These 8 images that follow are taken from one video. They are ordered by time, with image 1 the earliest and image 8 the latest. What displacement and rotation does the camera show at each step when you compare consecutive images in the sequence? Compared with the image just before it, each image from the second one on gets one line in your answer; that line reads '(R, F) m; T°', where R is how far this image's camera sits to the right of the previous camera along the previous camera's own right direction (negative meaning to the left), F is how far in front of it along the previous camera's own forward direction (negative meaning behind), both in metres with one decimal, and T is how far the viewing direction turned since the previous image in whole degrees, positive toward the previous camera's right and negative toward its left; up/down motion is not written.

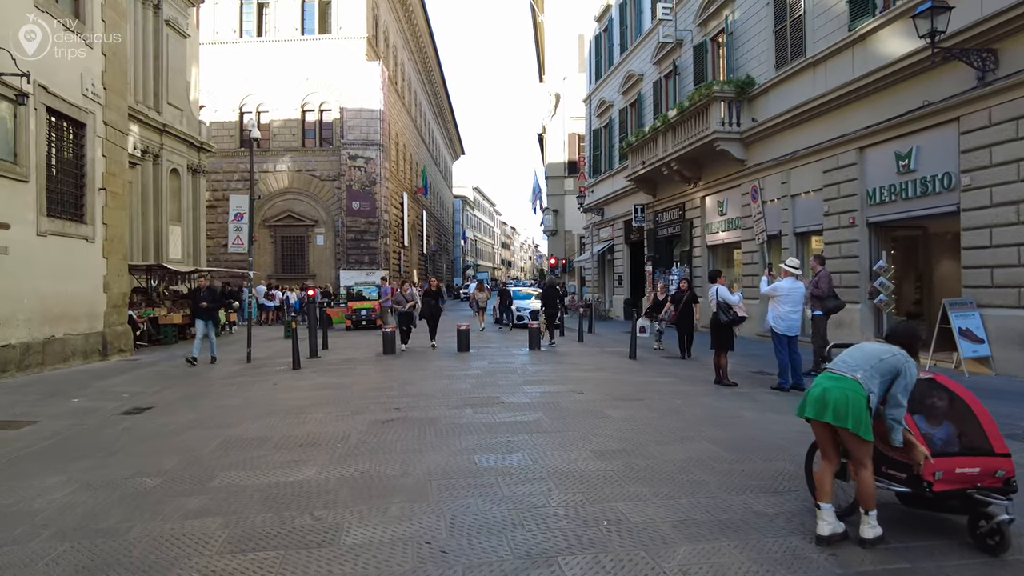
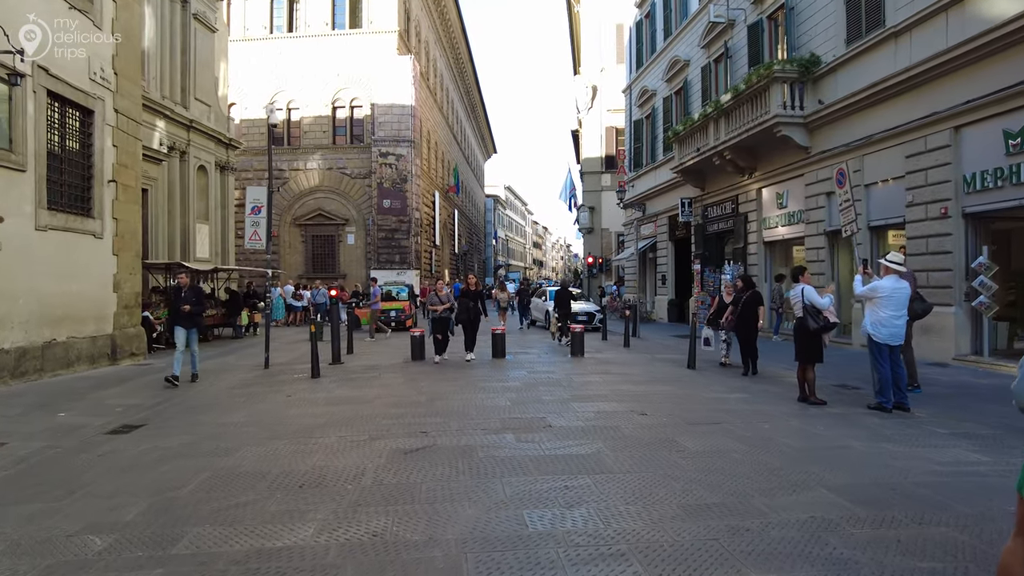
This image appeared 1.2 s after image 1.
(-0.2, +1.4) m; -3°
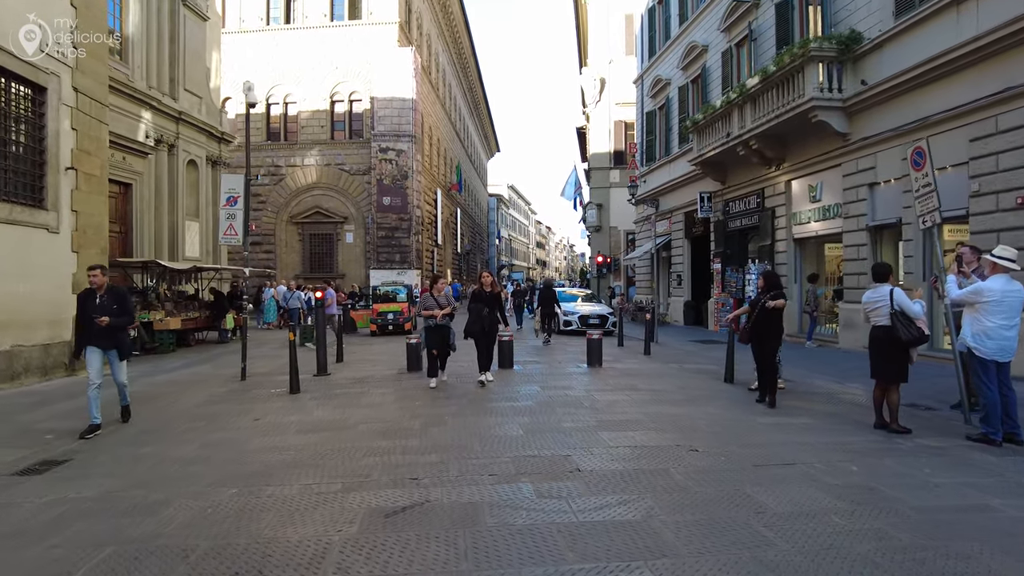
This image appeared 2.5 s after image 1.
(-0.1, +1.6) m; 0°
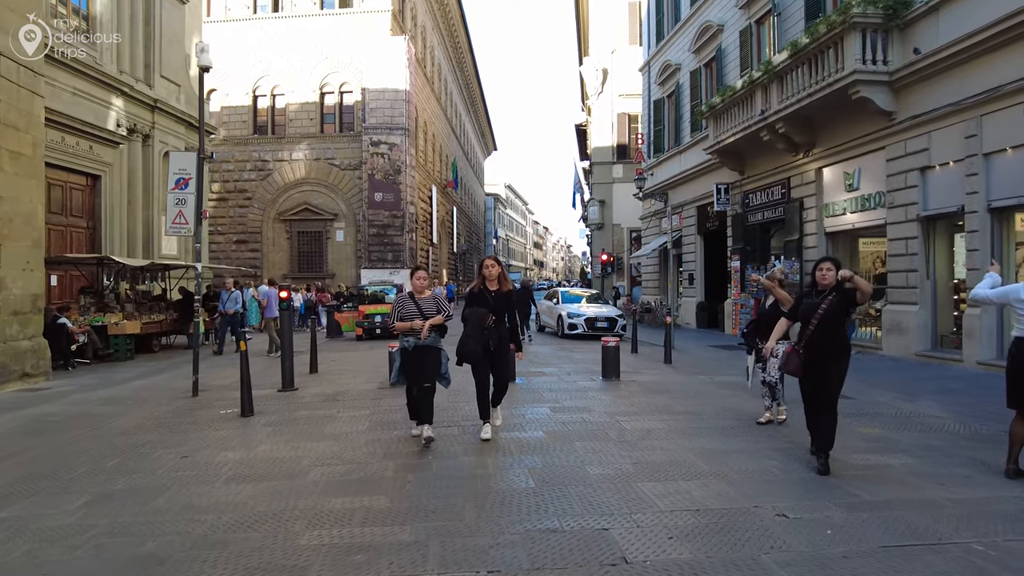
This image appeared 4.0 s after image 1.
(-0.1, +1.9) m; 0°
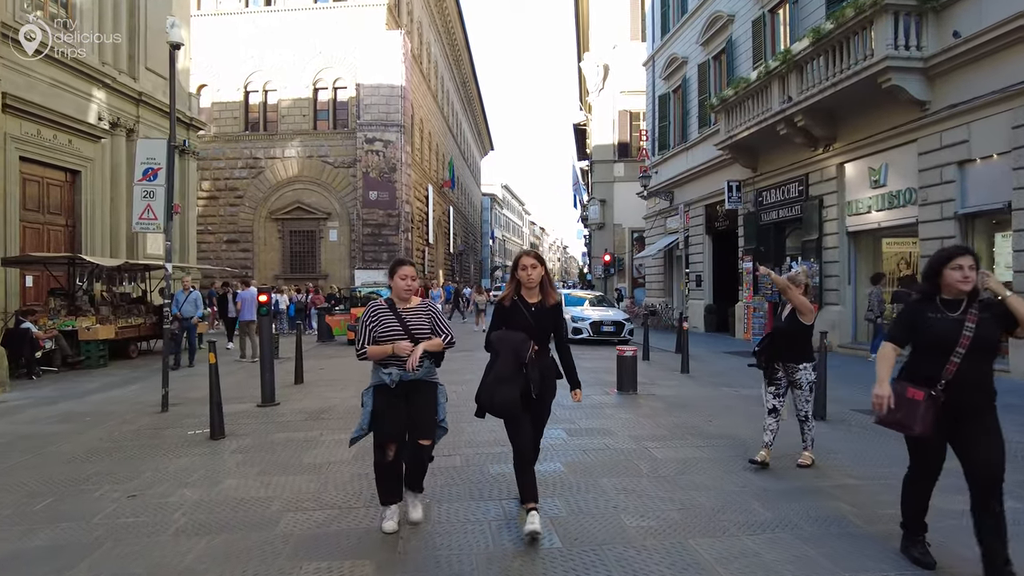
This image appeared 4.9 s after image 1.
(-0.1, +1.0) m; 0°
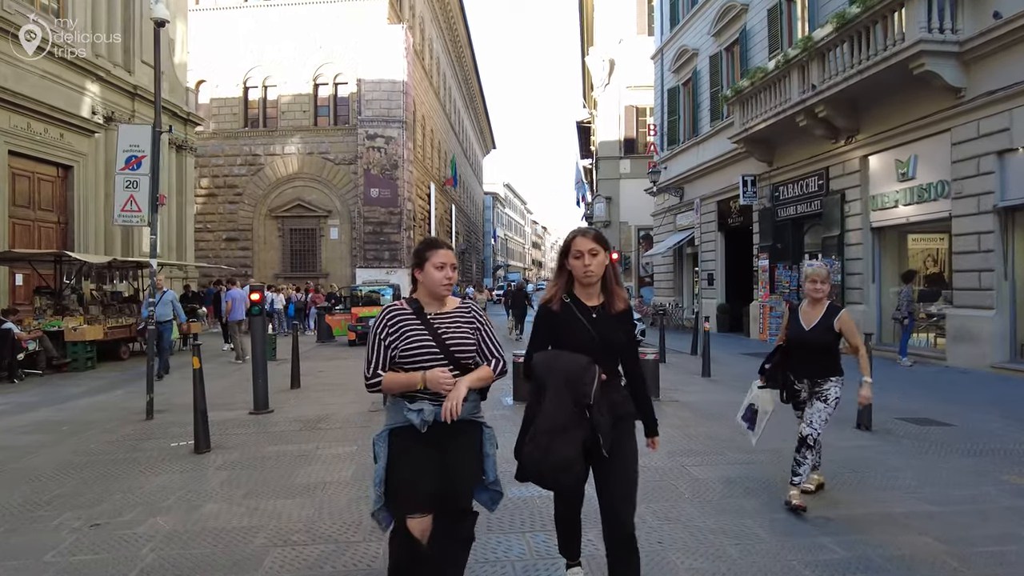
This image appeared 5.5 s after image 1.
(-0.1, +0.7) m; 0°
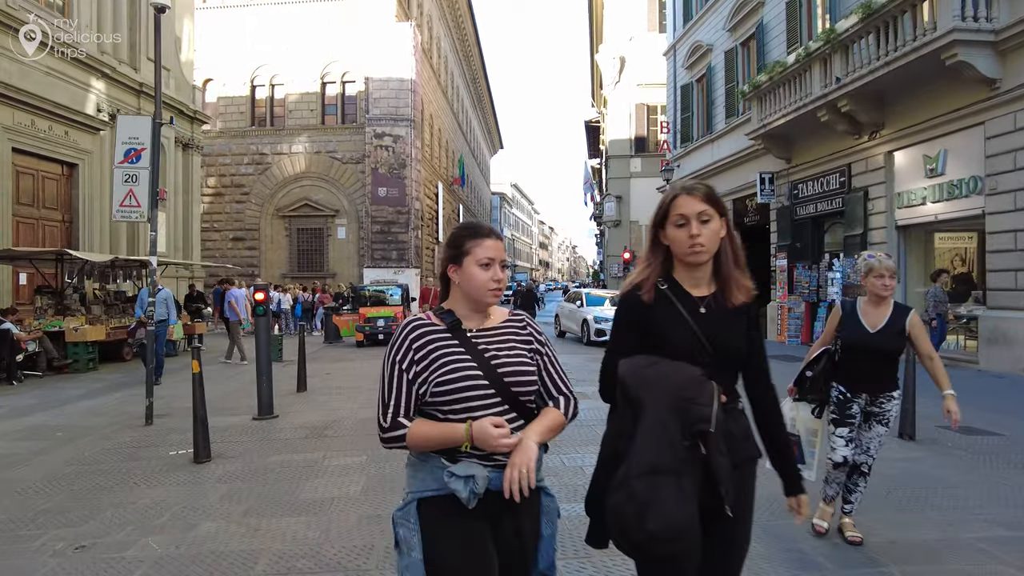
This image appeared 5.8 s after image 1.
(-0.1, +0.4) m; -1°
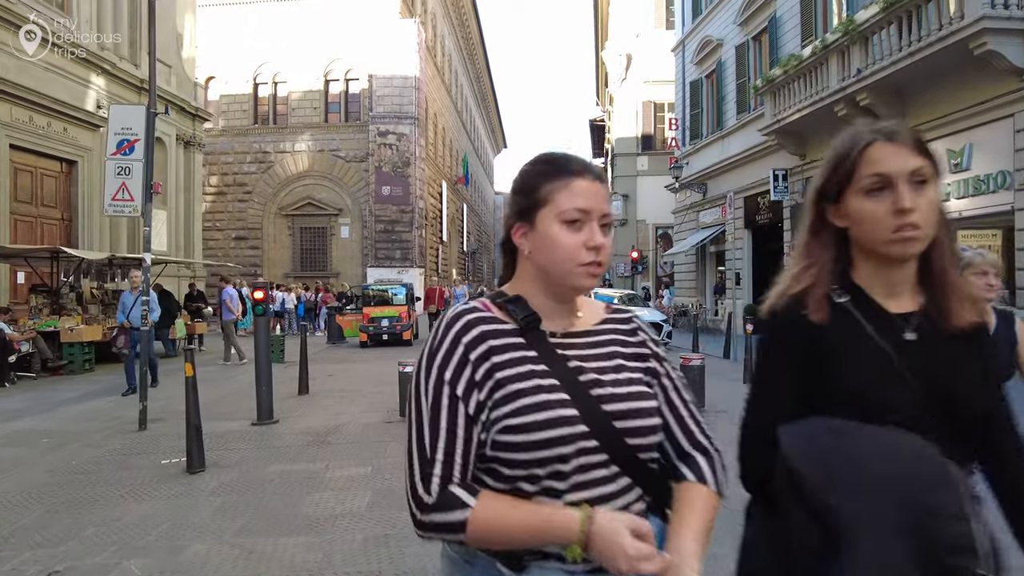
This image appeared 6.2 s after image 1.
(-0.1, +0.4) m; 0°
